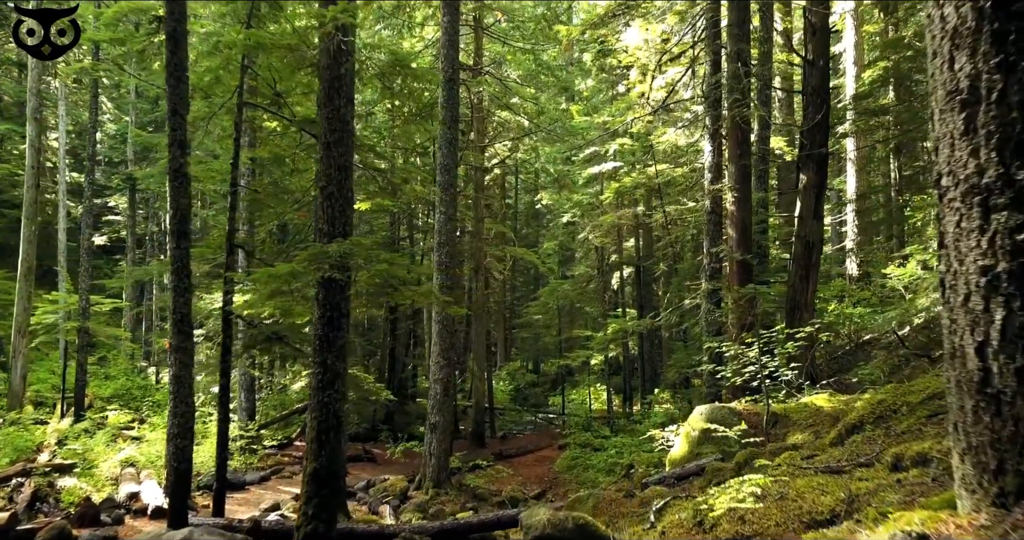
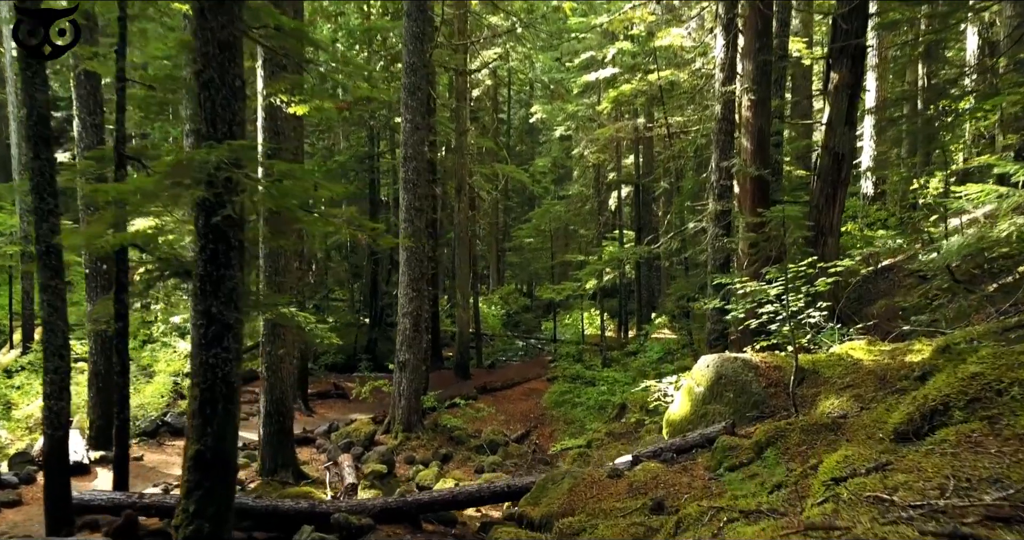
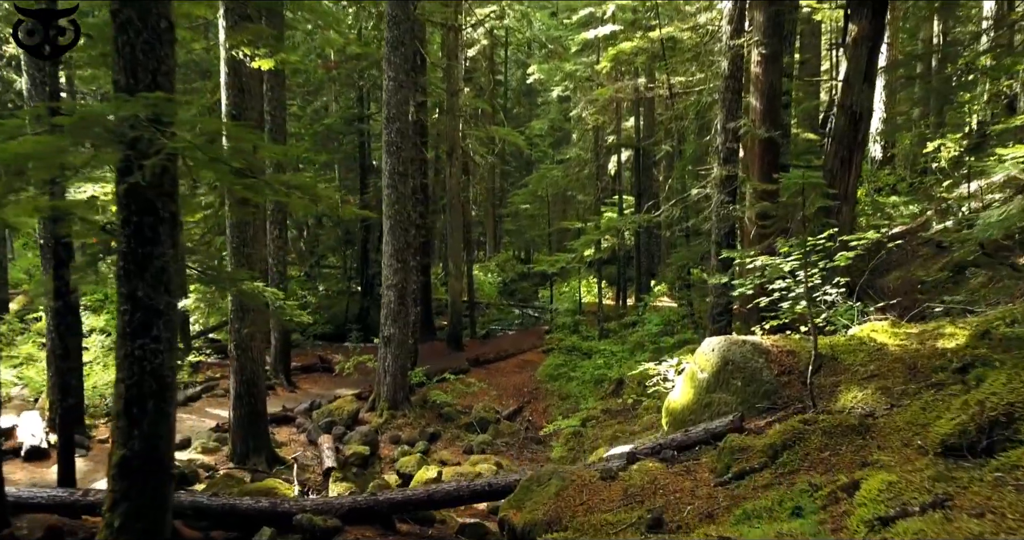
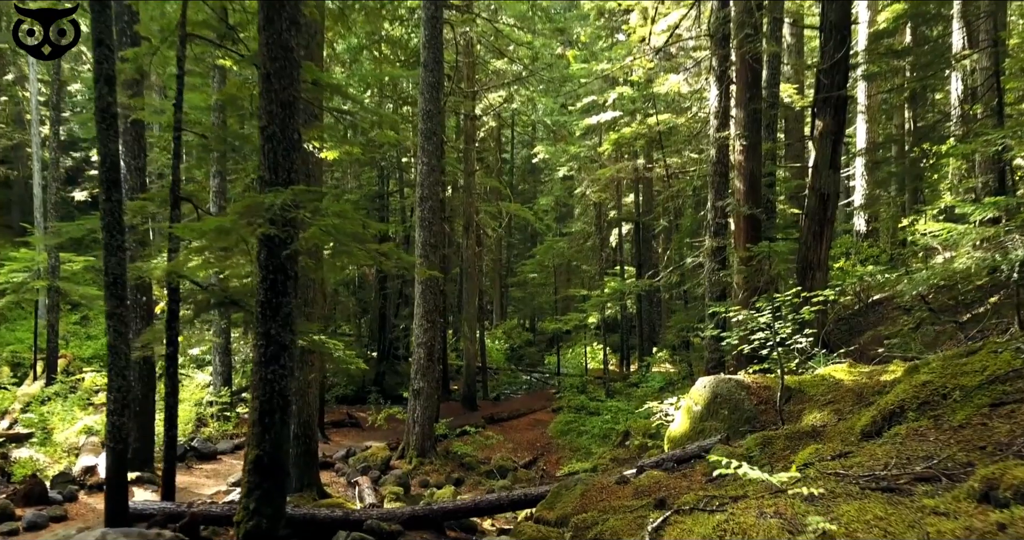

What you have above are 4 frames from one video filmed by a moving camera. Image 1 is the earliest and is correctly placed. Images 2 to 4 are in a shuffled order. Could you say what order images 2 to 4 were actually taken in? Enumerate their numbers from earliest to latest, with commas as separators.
4, 2, 3
